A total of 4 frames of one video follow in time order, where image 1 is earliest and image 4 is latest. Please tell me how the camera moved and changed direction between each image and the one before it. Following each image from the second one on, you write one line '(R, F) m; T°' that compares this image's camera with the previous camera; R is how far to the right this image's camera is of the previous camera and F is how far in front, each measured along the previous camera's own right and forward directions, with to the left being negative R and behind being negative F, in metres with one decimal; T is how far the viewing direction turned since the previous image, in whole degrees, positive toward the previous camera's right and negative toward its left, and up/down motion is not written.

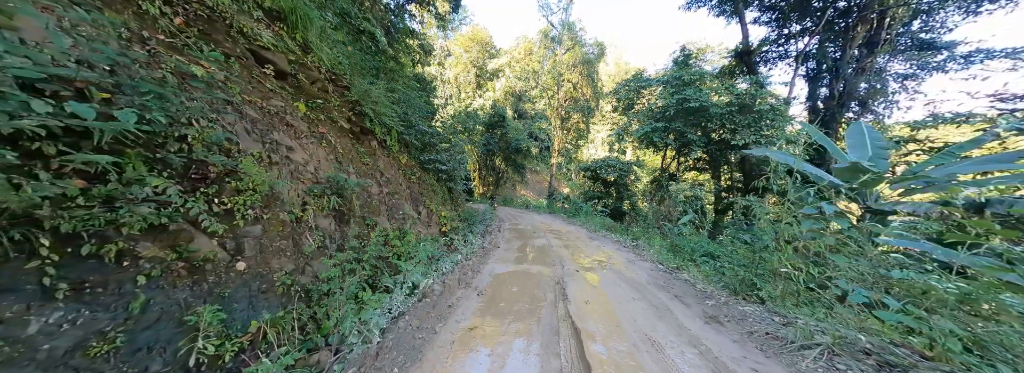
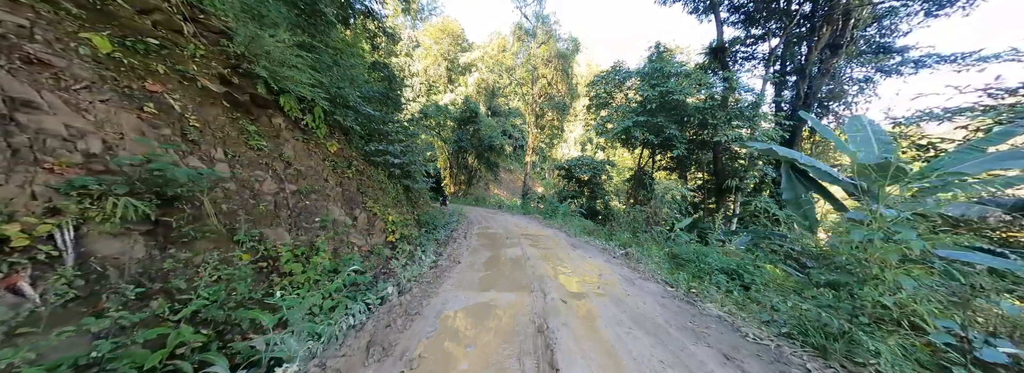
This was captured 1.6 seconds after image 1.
(+0.1, +1.1) m; +6°
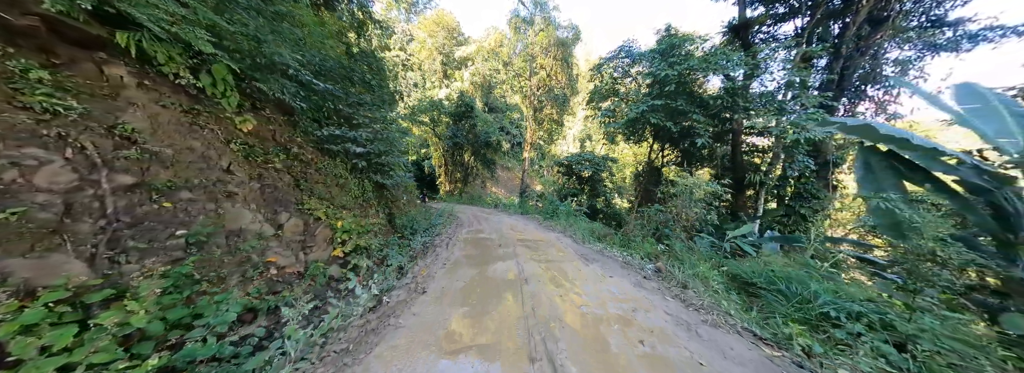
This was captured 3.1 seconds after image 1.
(+0.1, +1.3) m; 0°
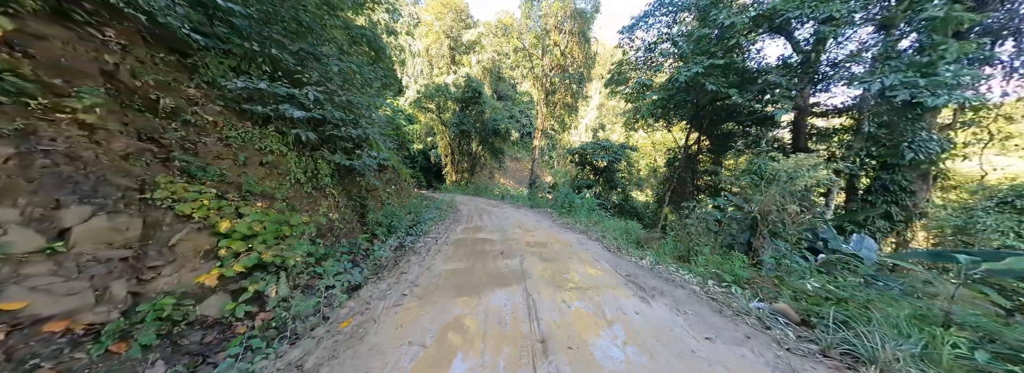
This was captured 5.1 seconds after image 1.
(0.0, +1.6) m; -2°
